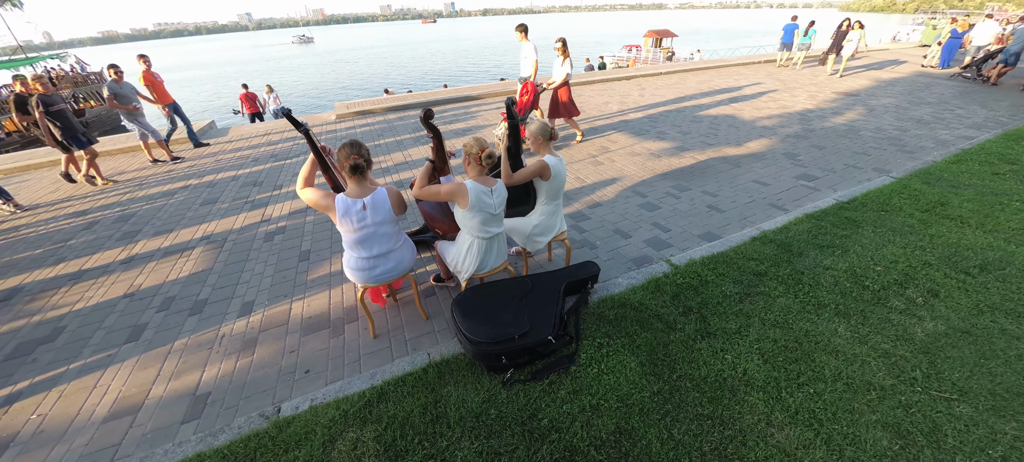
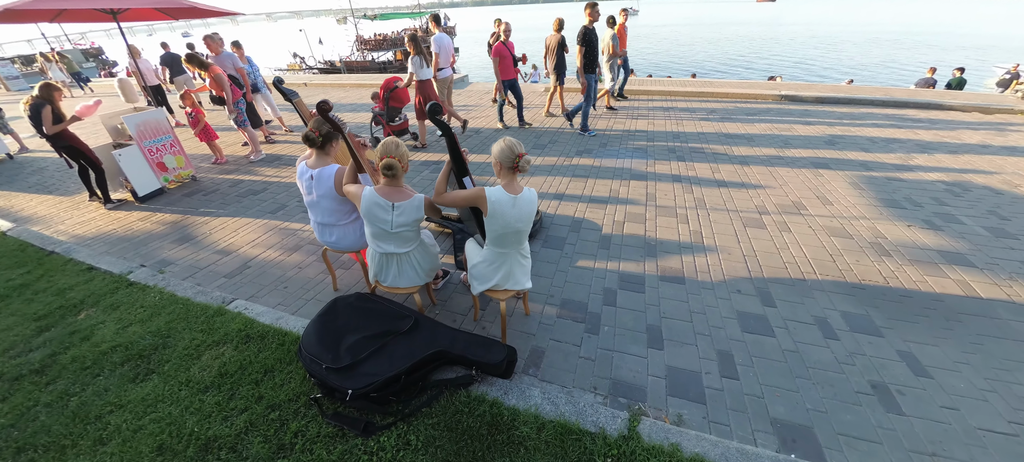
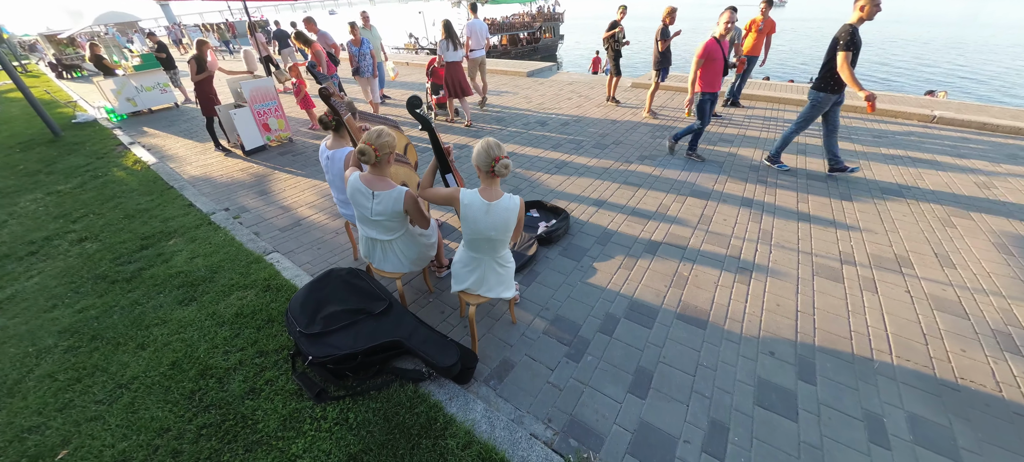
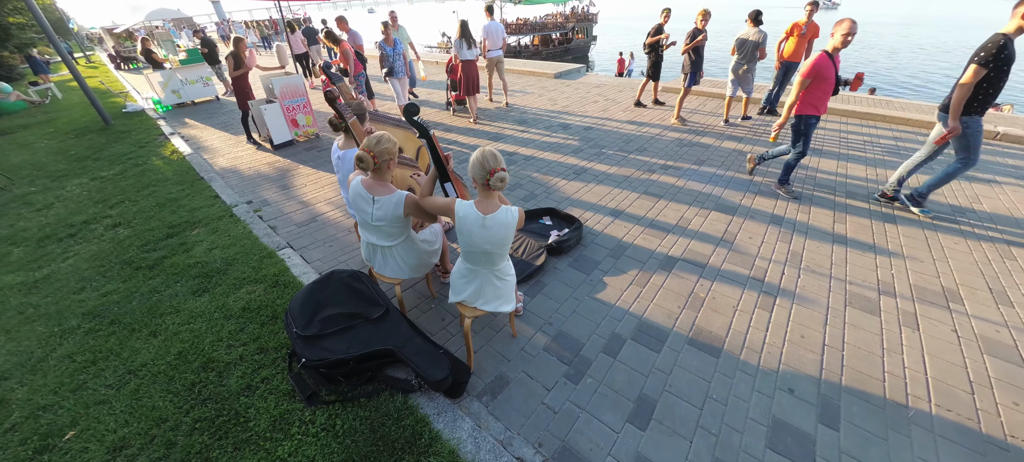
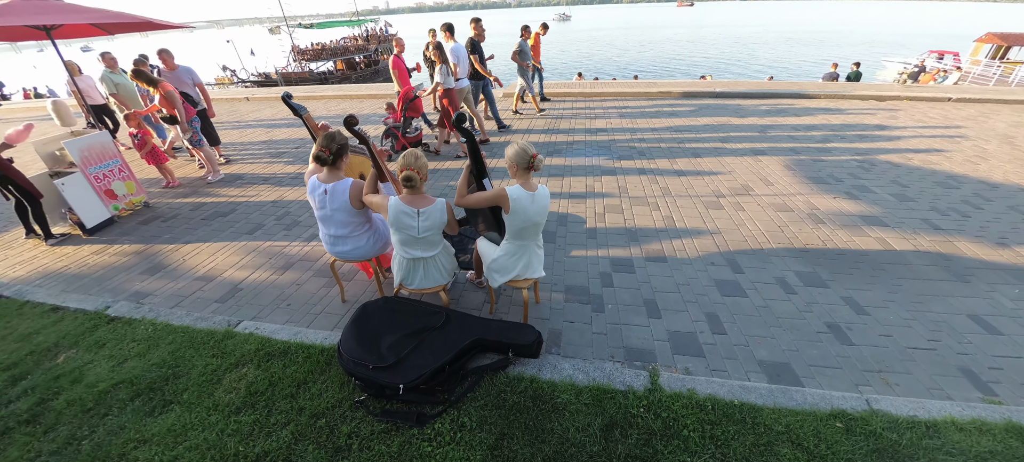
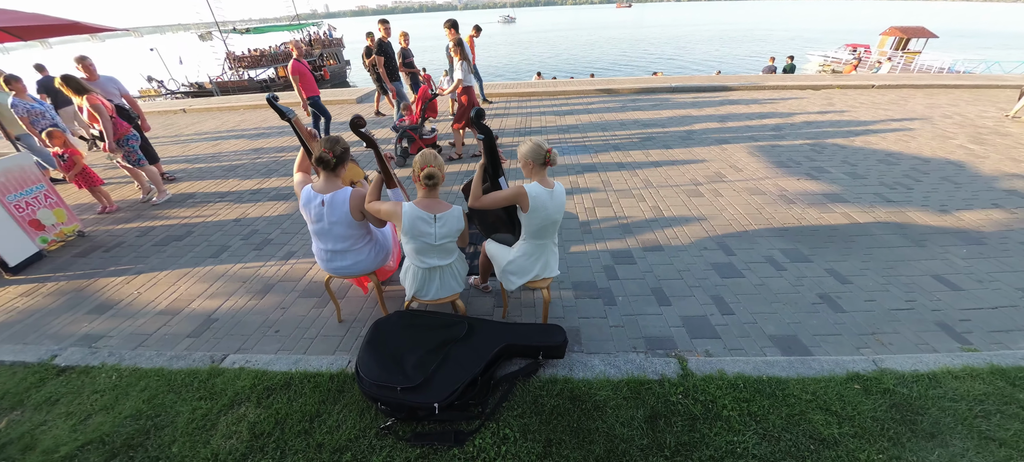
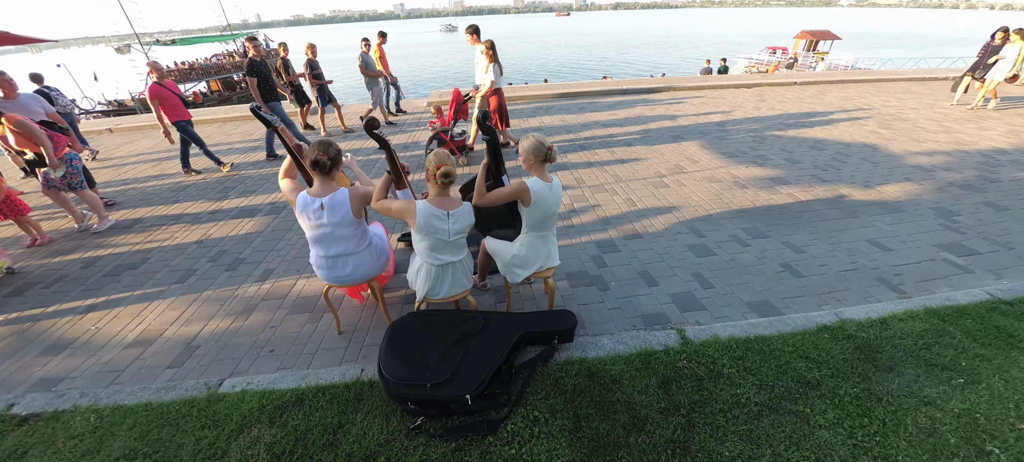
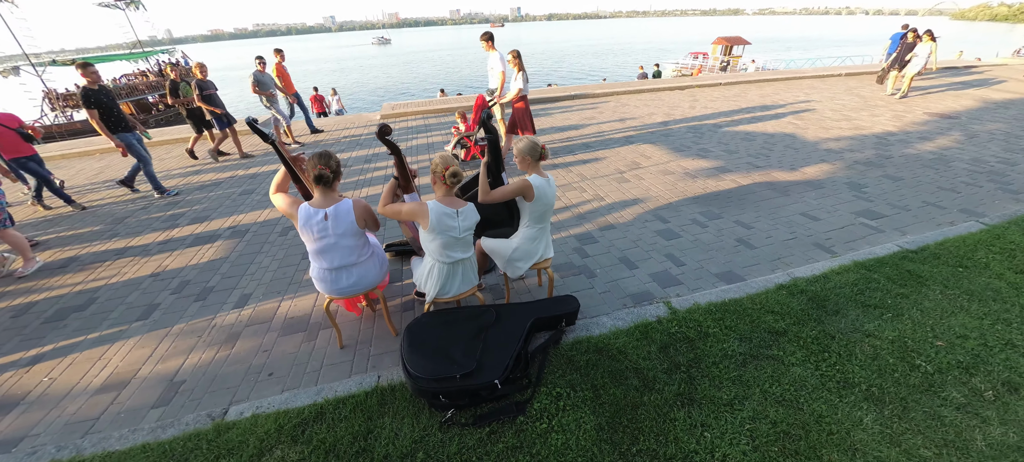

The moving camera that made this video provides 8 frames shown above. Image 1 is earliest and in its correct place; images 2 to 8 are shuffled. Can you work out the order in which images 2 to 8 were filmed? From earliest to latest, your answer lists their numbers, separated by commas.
8, 7, 6, 5, 2, 3, 4
